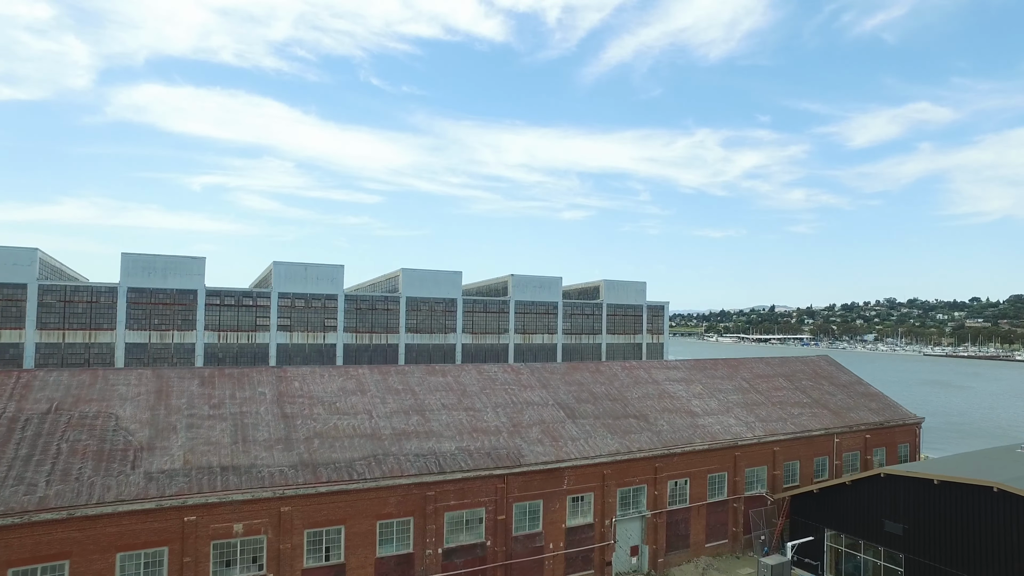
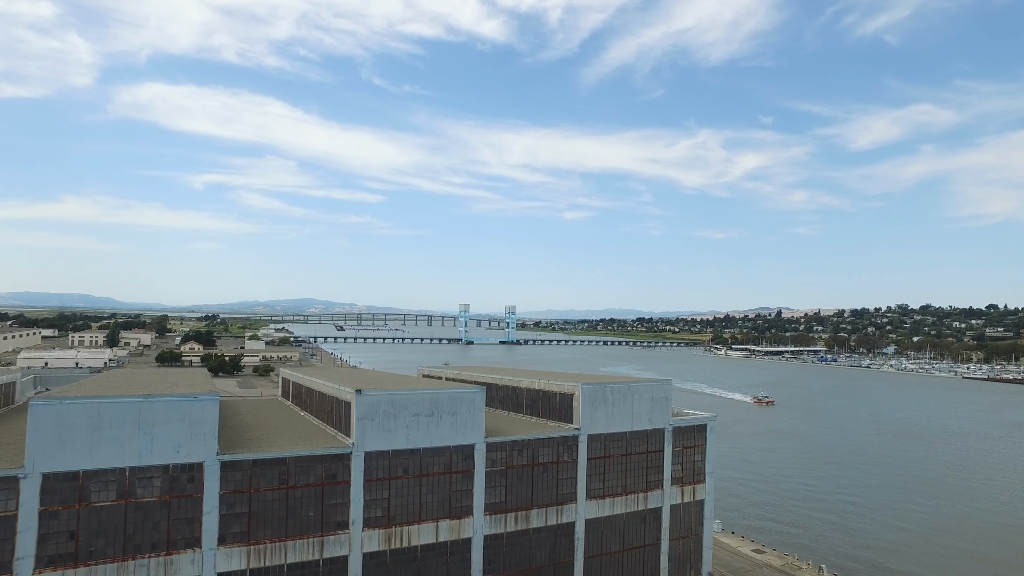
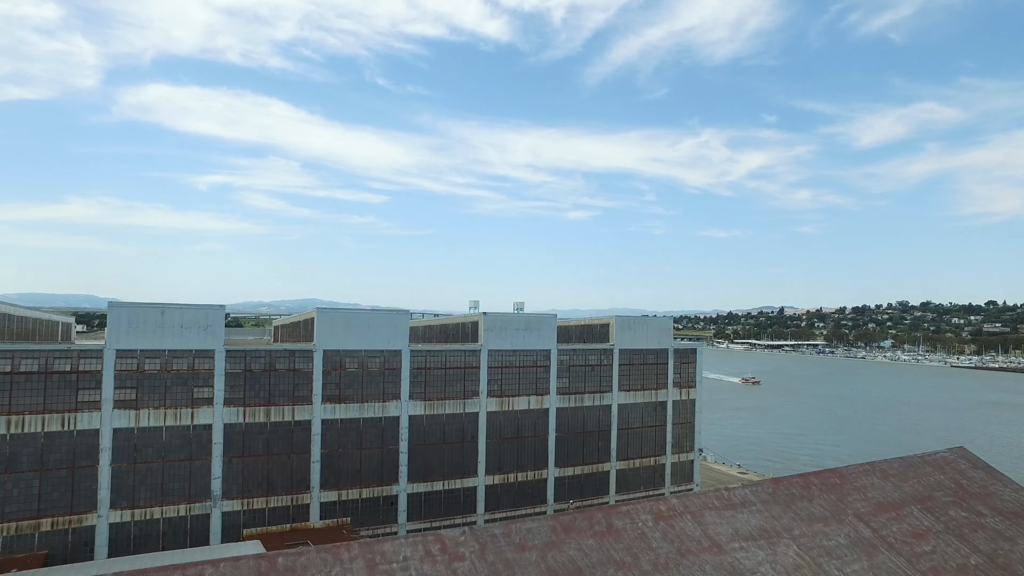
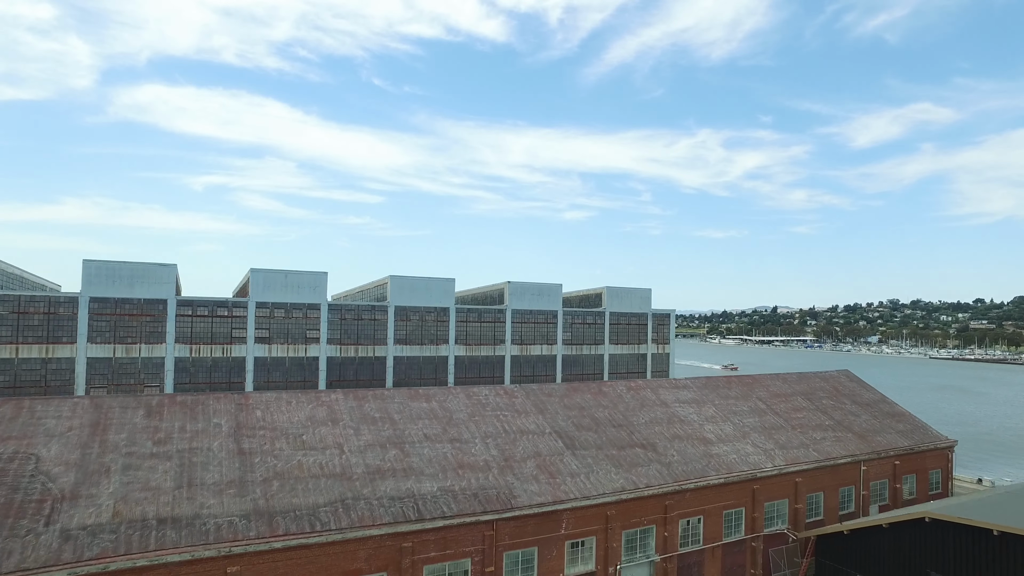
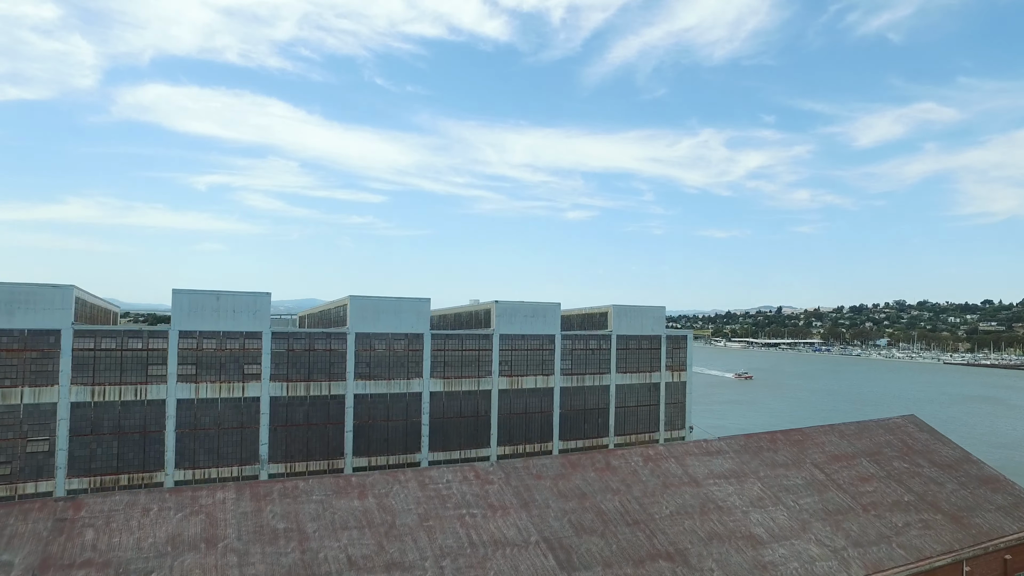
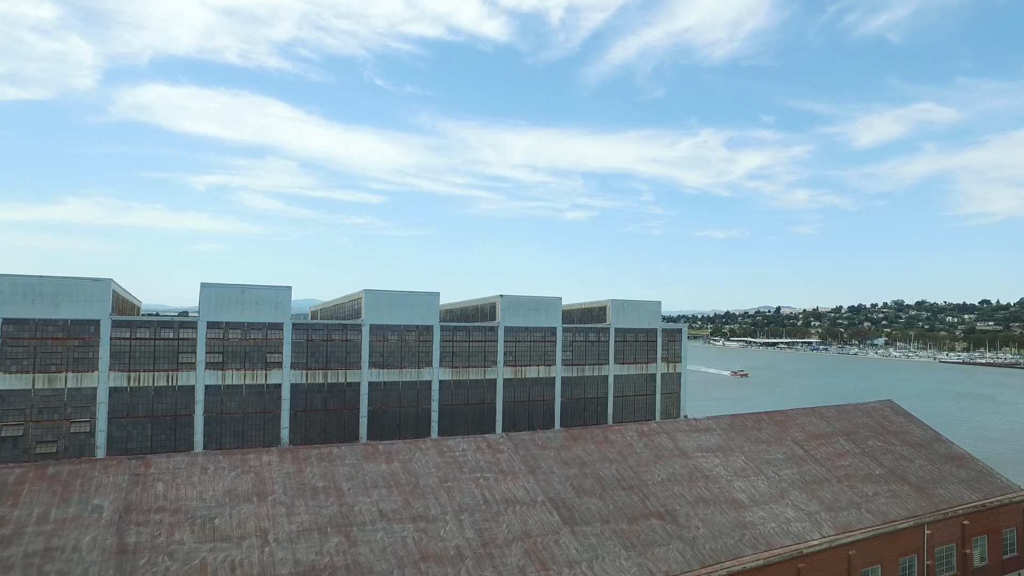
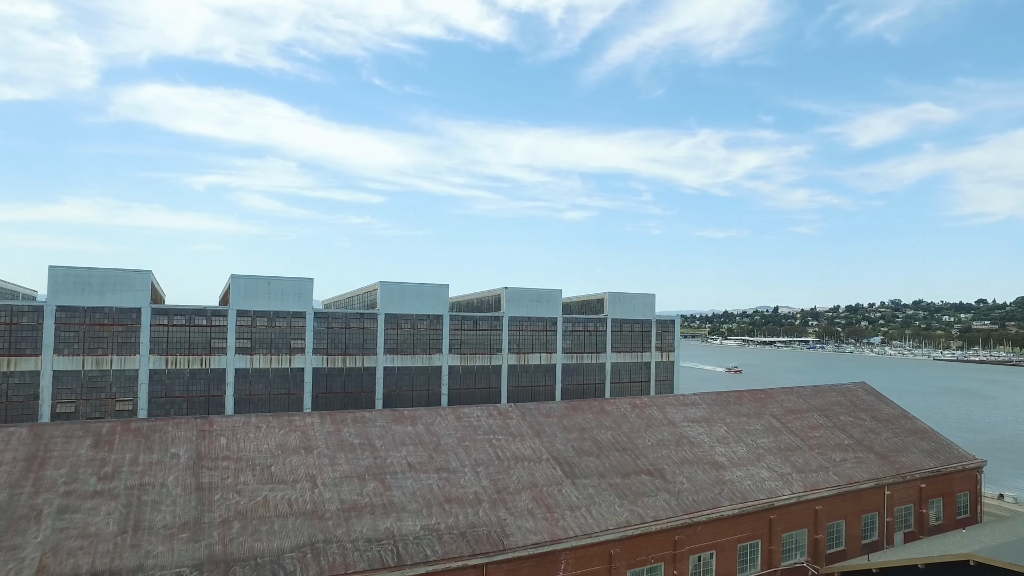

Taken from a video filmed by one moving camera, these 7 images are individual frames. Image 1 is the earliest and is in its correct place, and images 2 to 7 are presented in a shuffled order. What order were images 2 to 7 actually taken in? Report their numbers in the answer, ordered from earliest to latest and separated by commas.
4, 7, 6, 5, 3, 2
